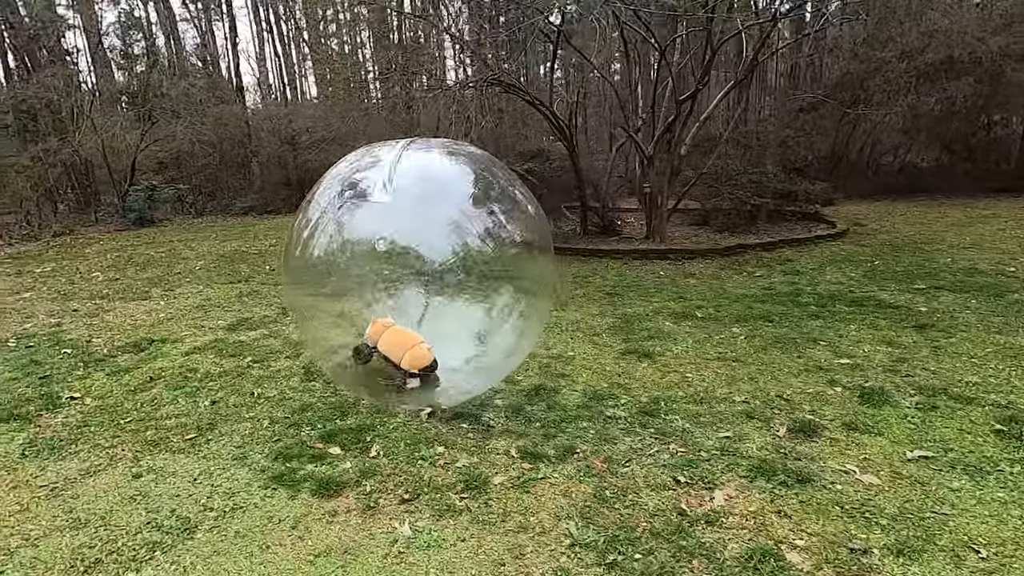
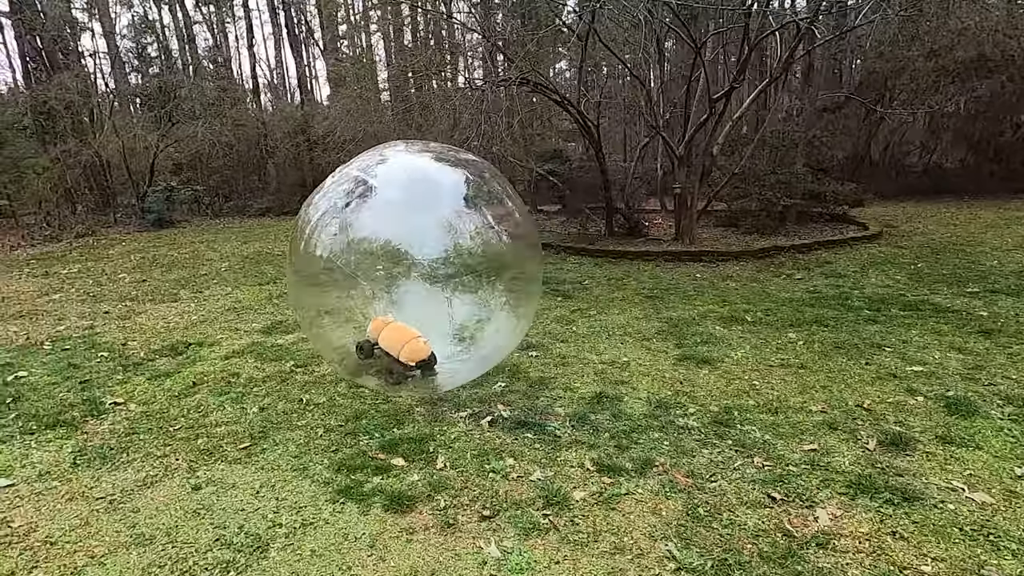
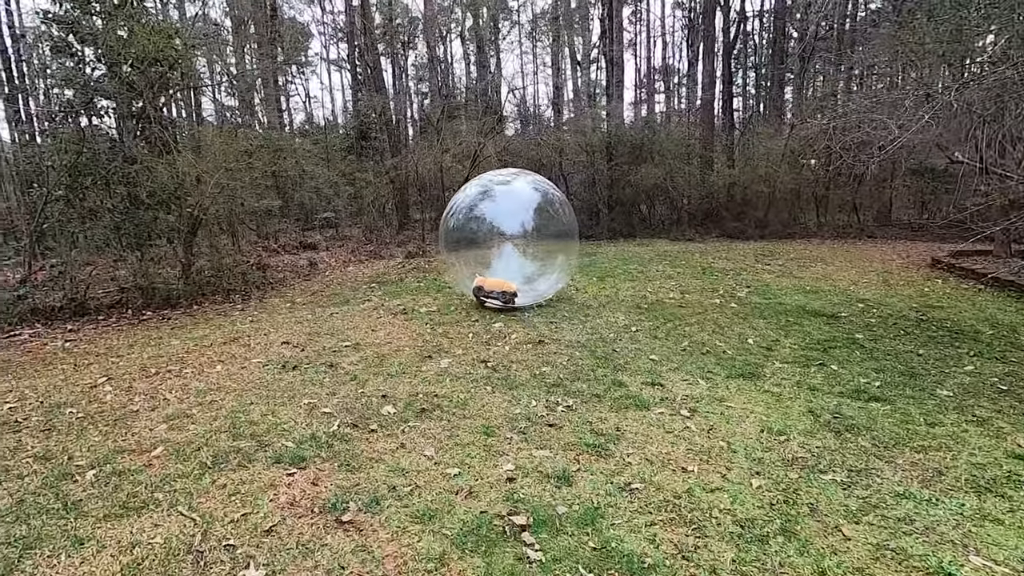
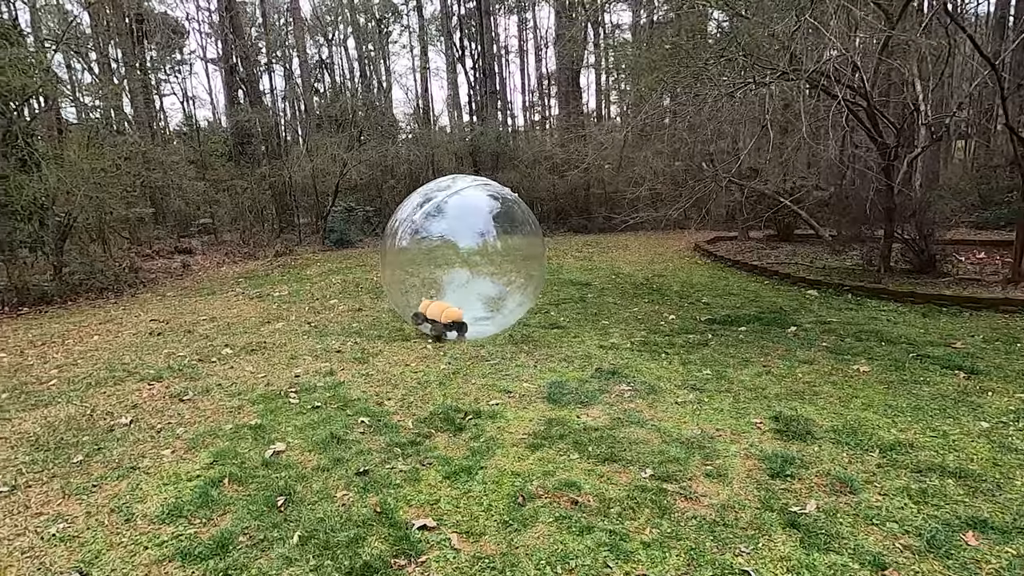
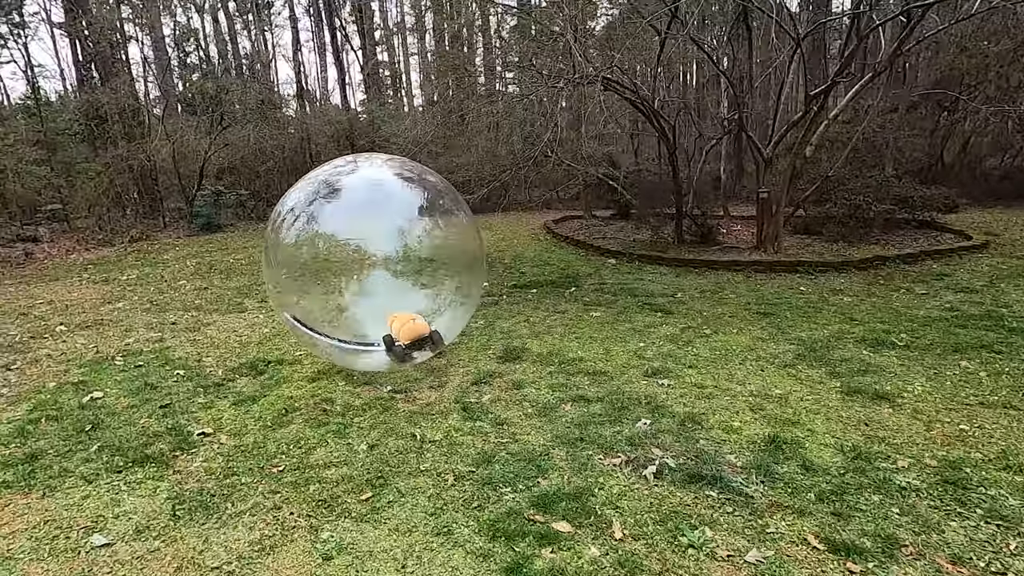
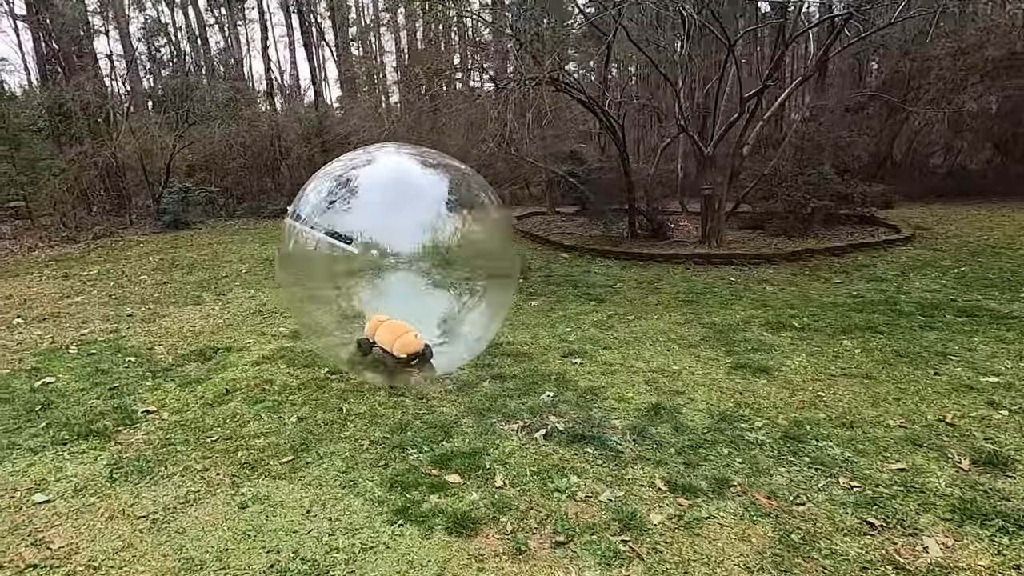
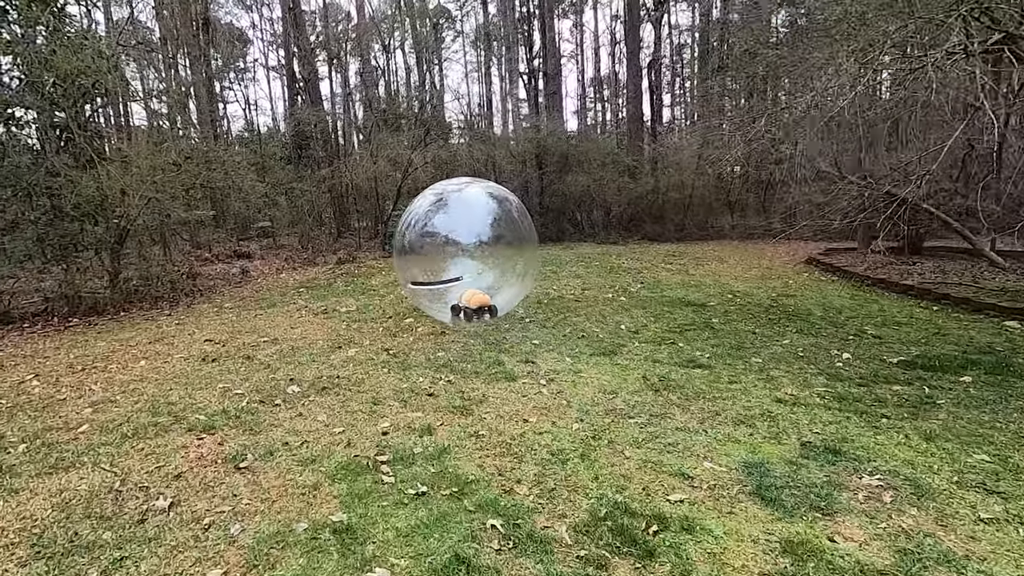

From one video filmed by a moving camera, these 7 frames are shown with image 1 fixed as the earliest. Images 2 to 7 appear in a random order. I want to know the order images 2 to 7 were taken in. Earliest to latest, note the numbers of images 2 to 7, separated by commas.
2, 6, 5, 4, 7, 3
